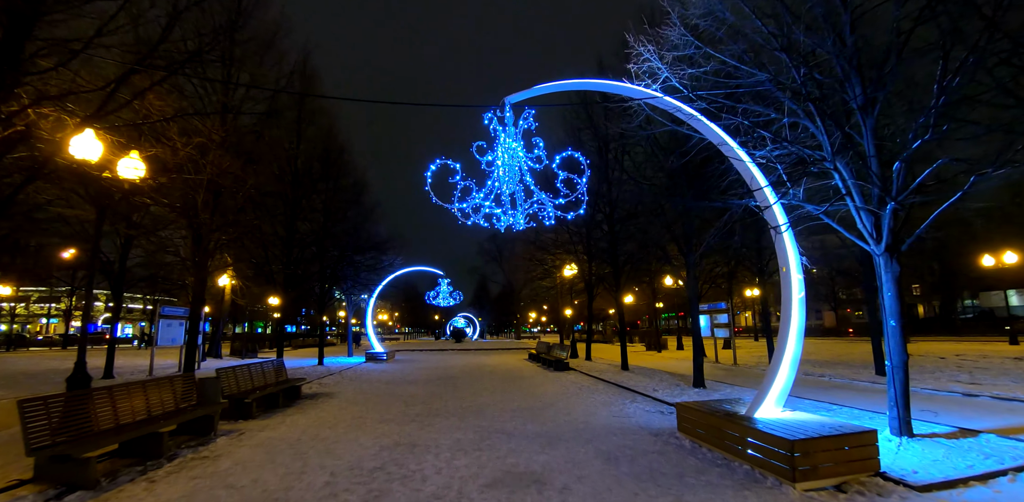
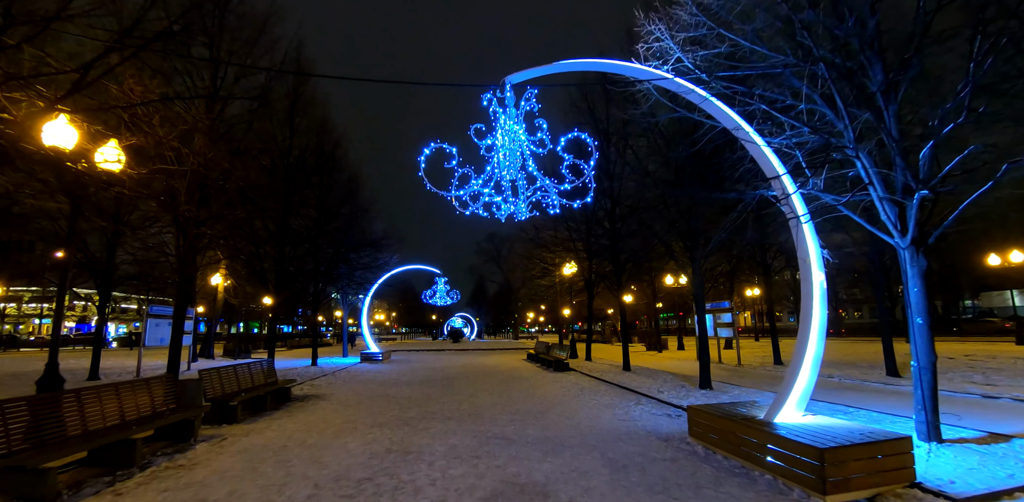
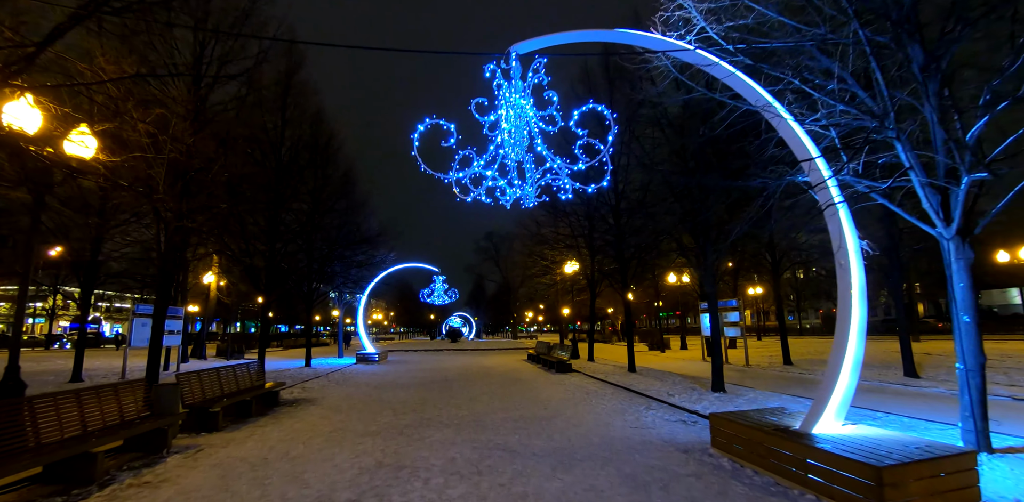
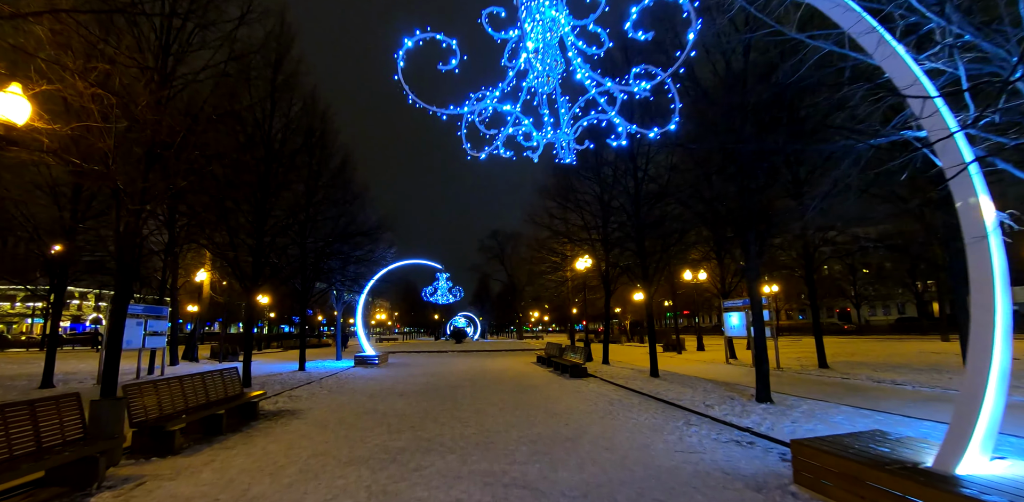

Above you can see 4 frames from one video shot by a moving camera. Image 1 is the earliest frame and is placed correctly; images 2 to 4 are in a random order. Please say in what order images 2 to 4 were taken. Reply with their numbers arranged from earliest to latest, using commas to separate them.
2, 3, 4
